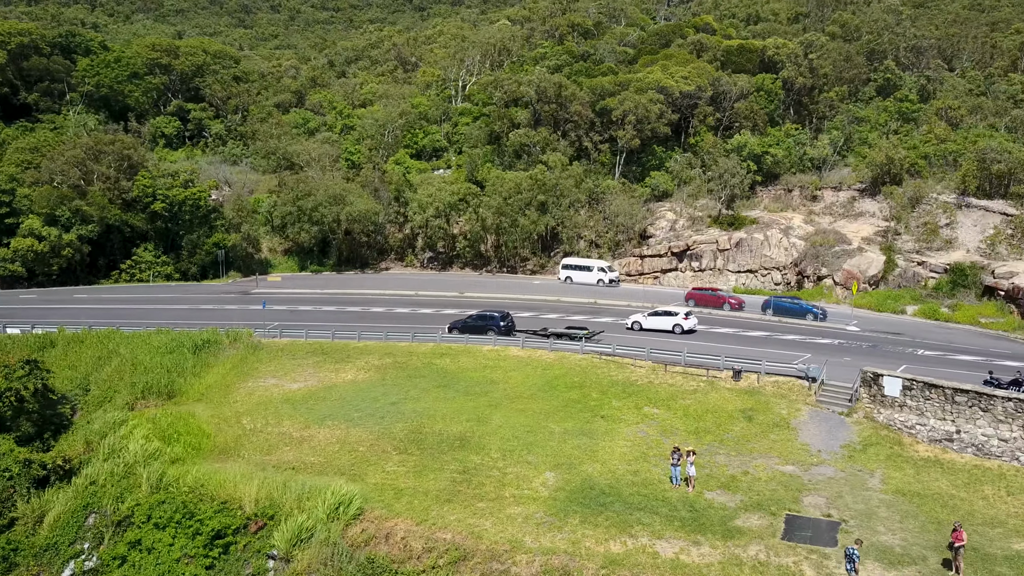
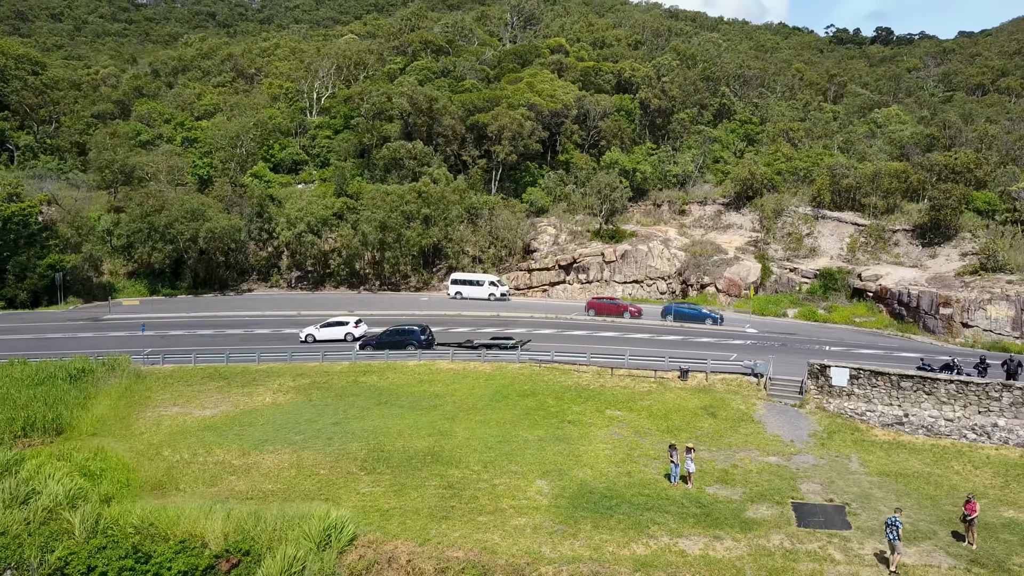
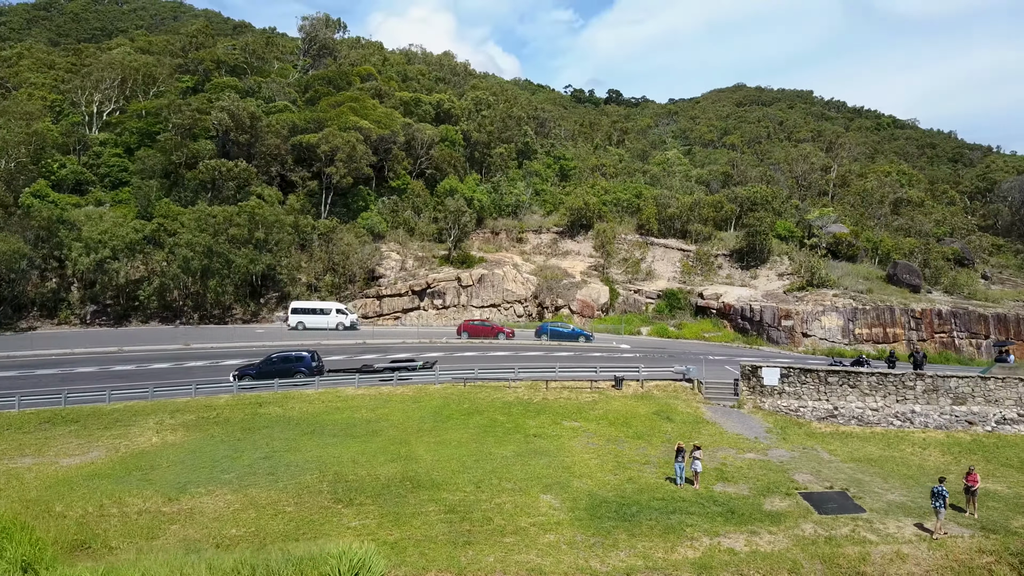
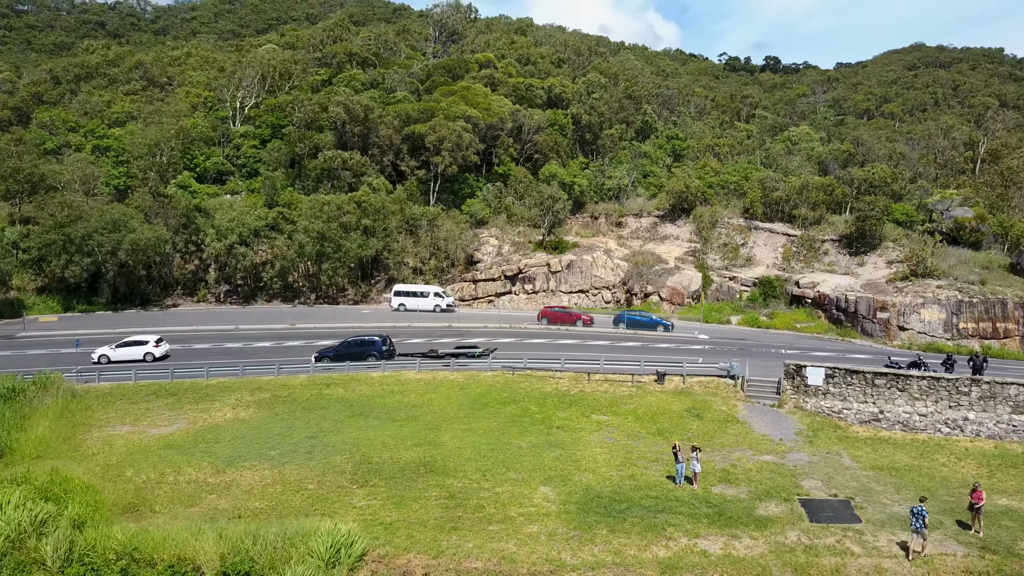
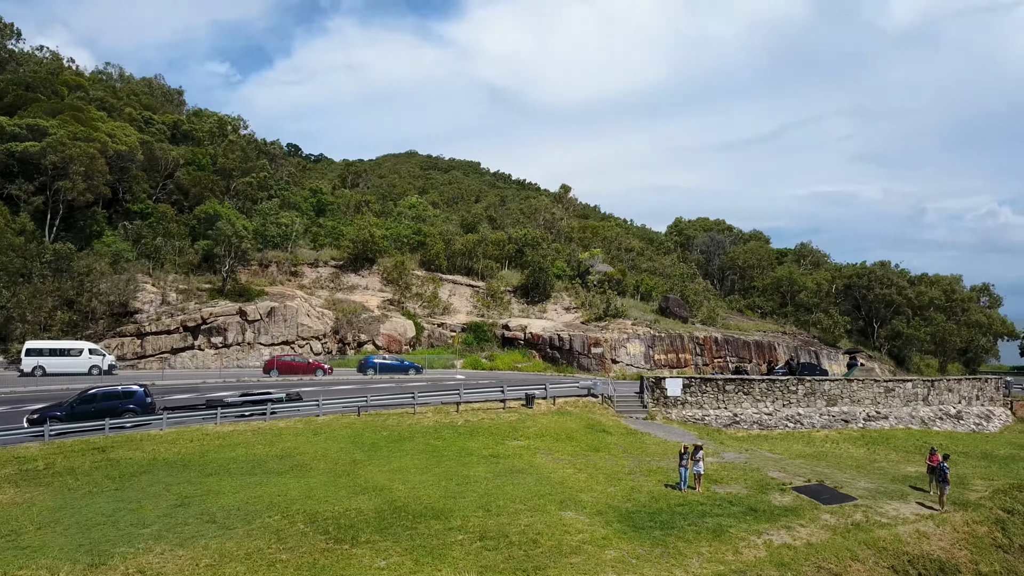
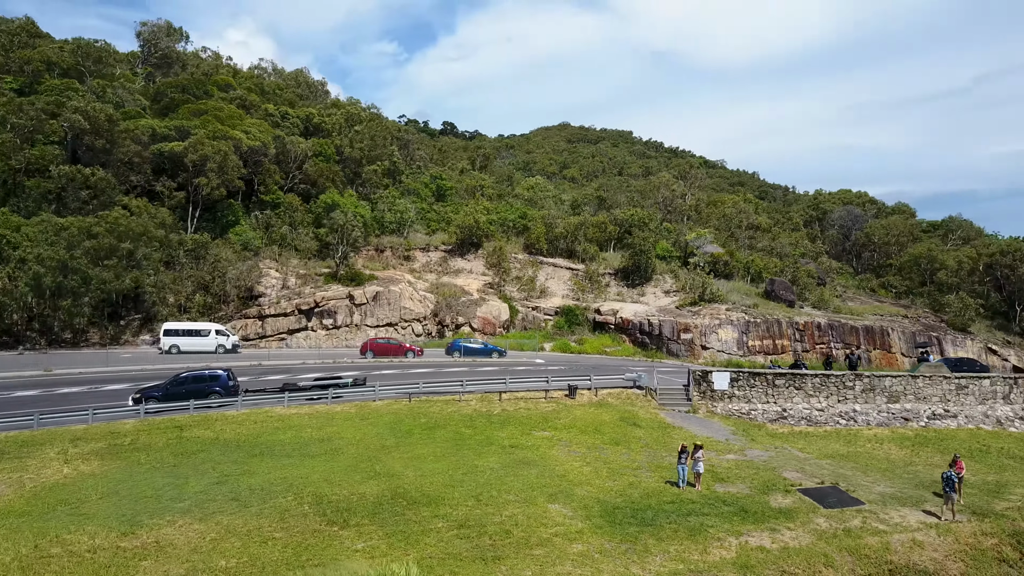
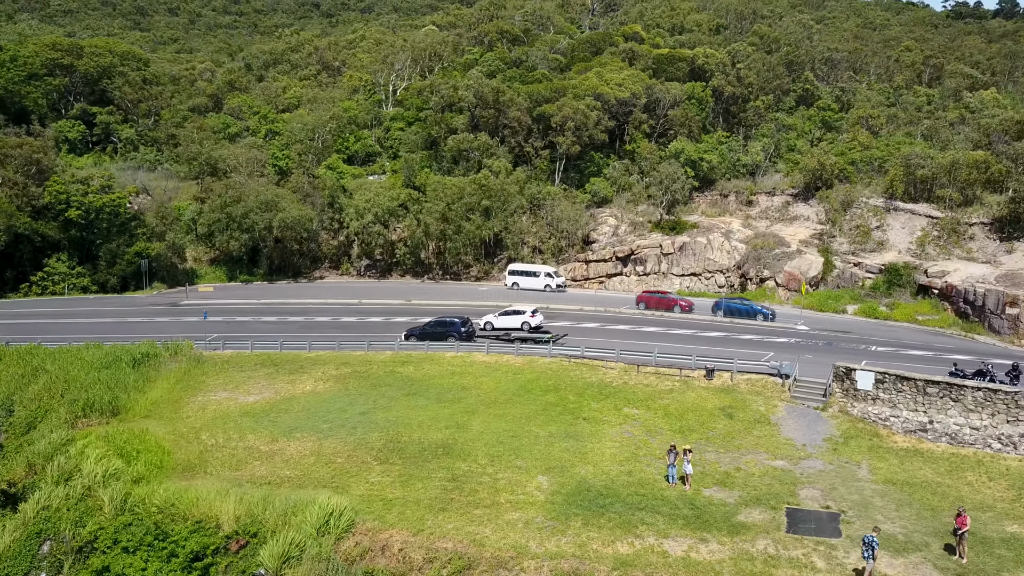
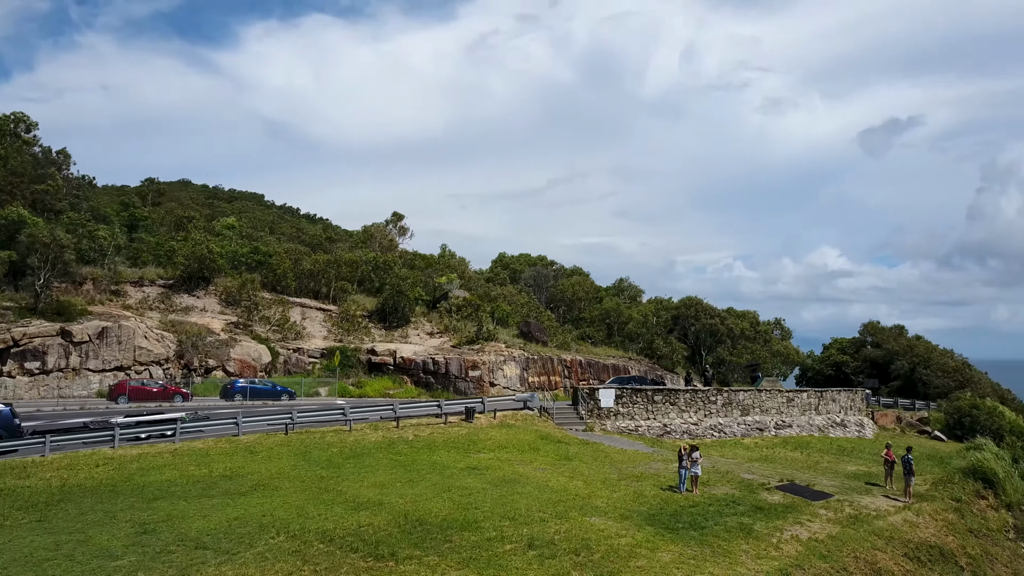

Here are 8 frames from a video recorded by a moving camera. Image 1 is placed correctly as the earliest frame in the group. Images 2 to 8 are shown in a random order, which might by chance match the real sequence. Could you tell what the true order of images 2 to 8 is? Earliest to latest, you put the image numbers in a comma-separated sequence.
7, 2, 4, 3, 6, 5, 8
